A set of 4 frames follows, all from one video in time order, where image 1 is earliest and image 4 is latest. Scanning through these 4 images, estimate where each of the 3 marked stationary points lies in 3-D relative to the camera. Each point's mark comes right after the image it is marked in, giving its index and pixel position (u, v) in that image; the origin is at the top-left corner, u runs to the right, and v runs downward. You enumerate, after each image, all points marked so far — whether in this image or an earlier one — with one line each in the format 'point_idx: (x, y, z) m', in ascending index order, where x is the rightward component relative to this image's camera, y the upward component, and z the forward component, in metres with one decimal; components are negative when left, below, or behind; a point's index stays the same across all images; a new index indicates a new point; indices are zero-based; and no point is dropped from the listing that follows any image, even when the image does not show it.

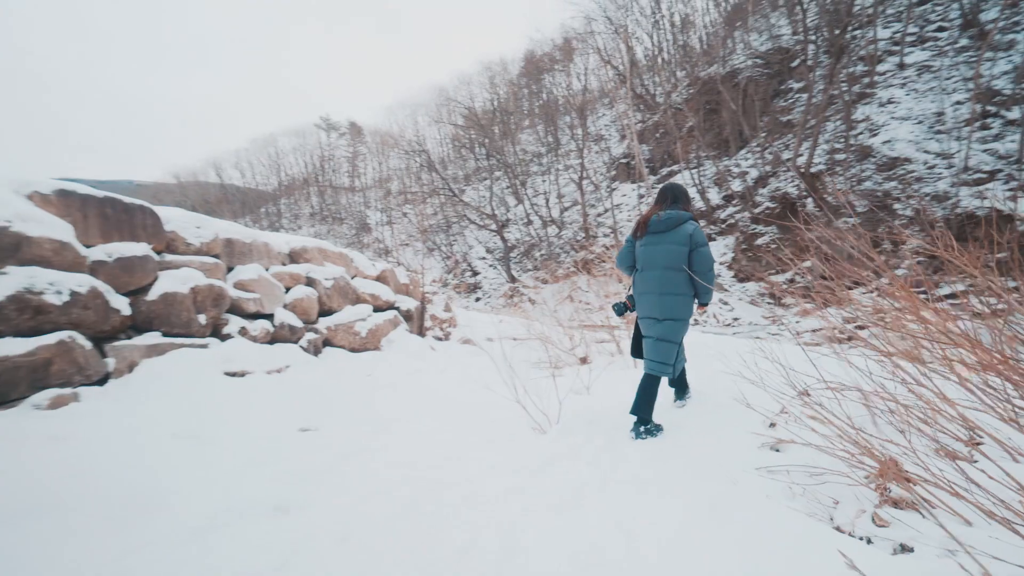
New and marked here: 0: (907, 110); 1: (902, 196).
0: (+10.7, +4.9, +12.0) m
1: (+8.9, +2.1, +10.2) m
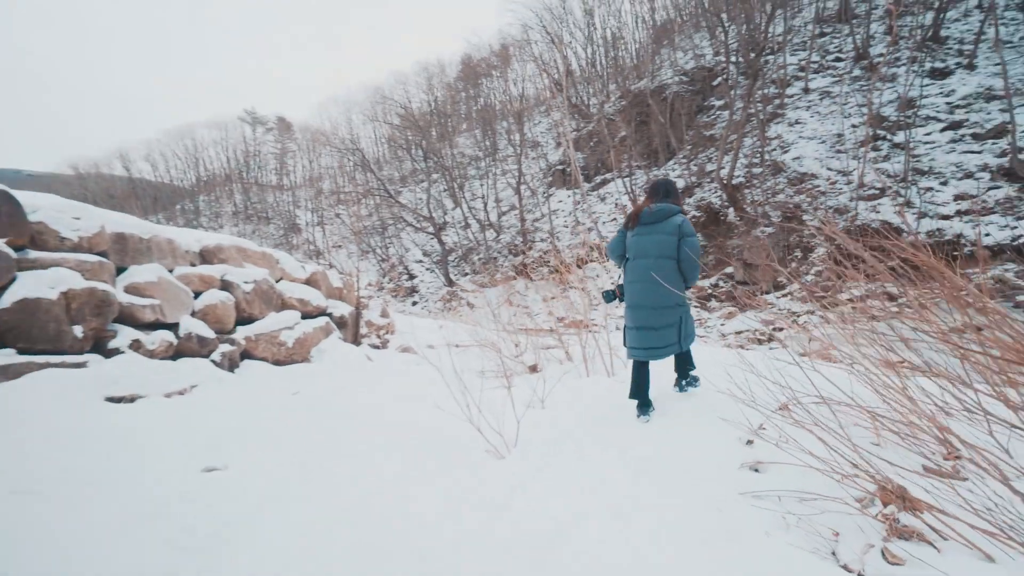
0: (+9.0, +4.7, +13.2) m
1: (+7.5, +2.0, +11.1) m
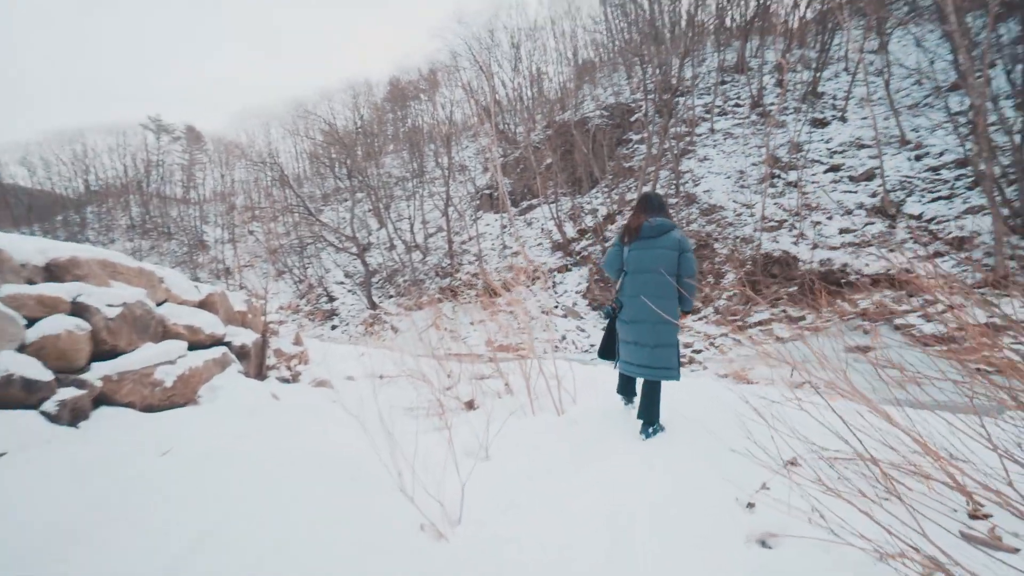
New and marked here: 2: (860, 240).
0: (+6.7, +4.0, +14.4) m
1: (+5.6, +1.4, +11.9) m
2: (+7.9, +1.1, +10.0) m
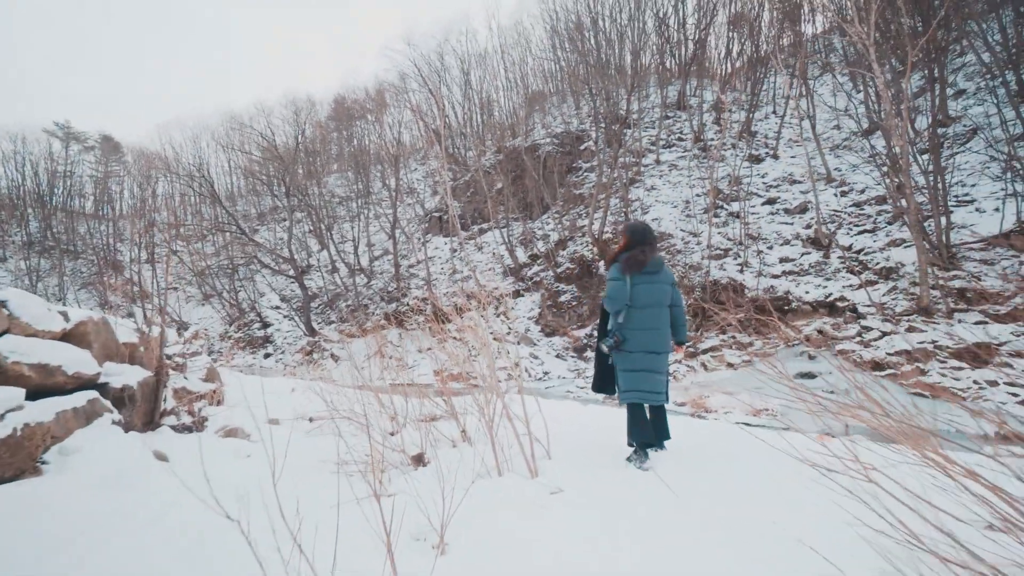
0: (+5.2, +3.1, +14.9) m
1: (+4.3, +0.7, +12.2) m
2: (+6.9, +0.5, +10.6) m
